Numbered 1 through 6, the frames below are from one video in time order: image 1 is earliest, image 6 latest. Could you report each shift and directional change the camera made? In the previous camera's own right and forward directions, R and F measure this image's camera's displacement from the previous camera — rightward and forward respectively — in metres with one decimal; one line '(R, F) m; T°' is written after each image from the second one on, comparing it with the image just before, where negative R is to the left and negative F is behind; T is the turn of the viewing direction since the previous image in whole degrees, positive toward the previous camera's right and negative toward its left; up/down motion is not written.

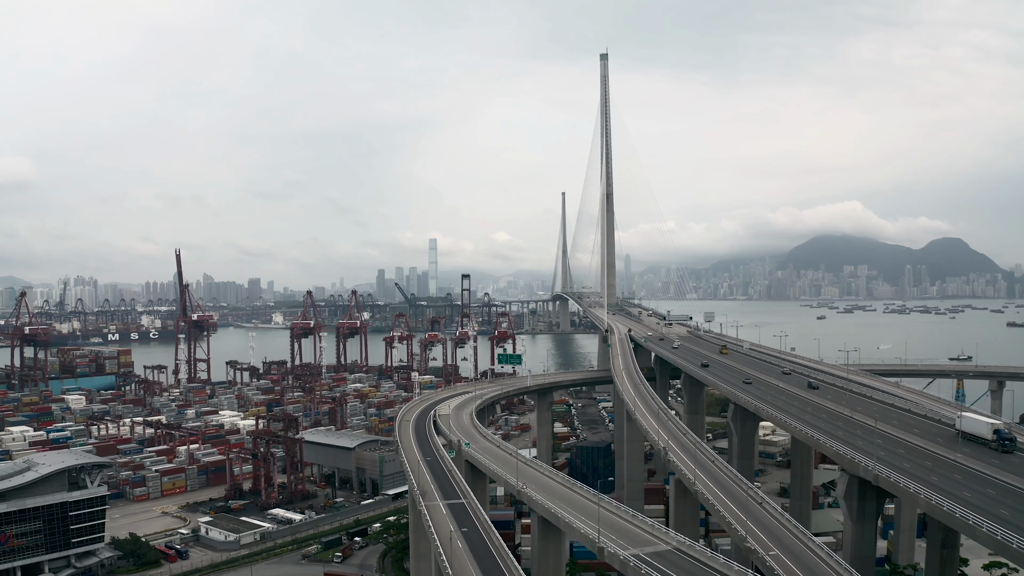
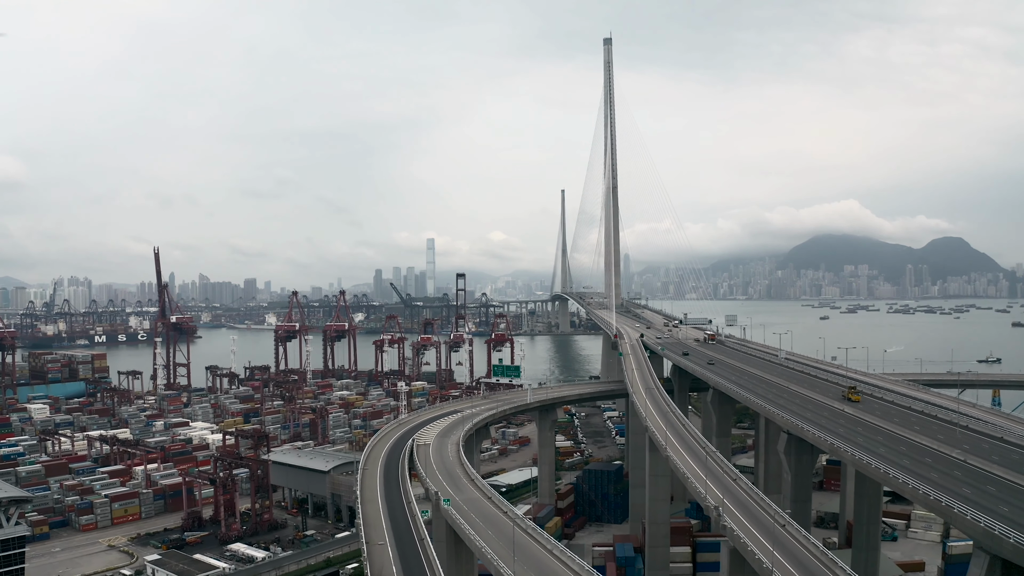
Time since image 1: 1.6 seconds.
(+0.1, +6.0) m; 0°
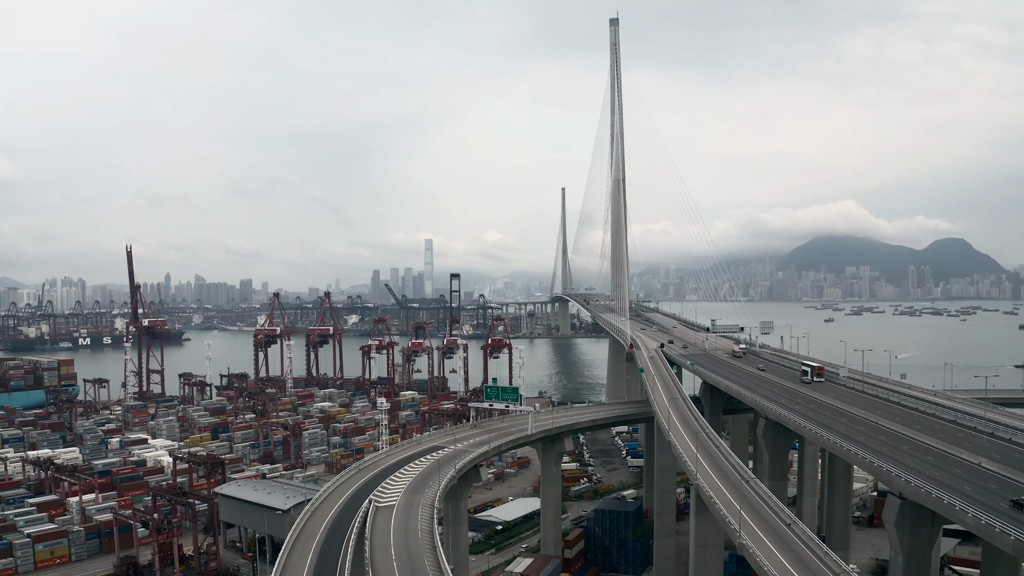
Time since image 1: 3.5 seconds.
(+0.1, +7.0) m; 0°
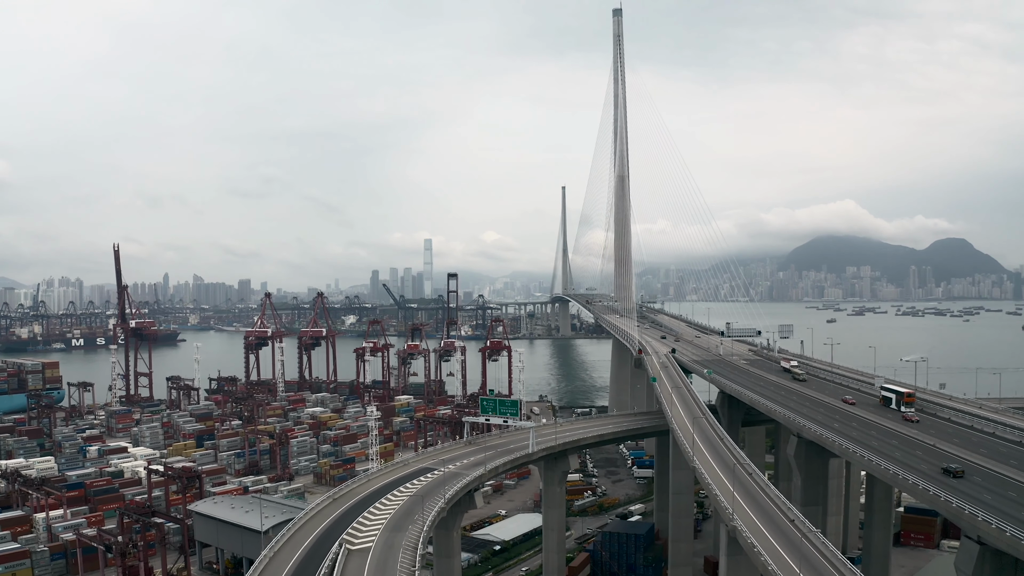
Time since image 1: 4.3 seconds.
(0.0, +2.9) m; 0°
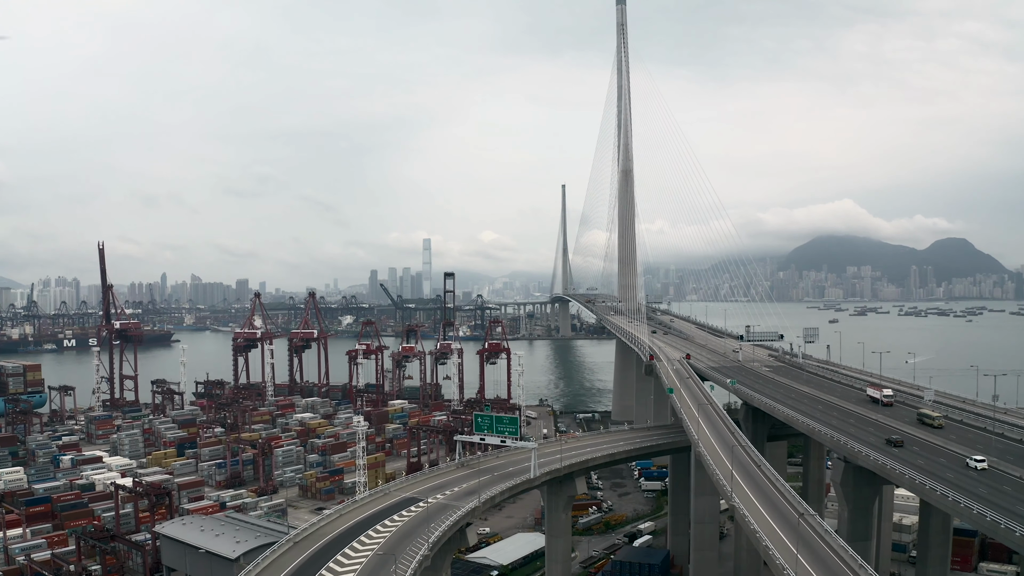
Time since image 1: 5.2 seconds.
(0.0, +3.2) m; 0°
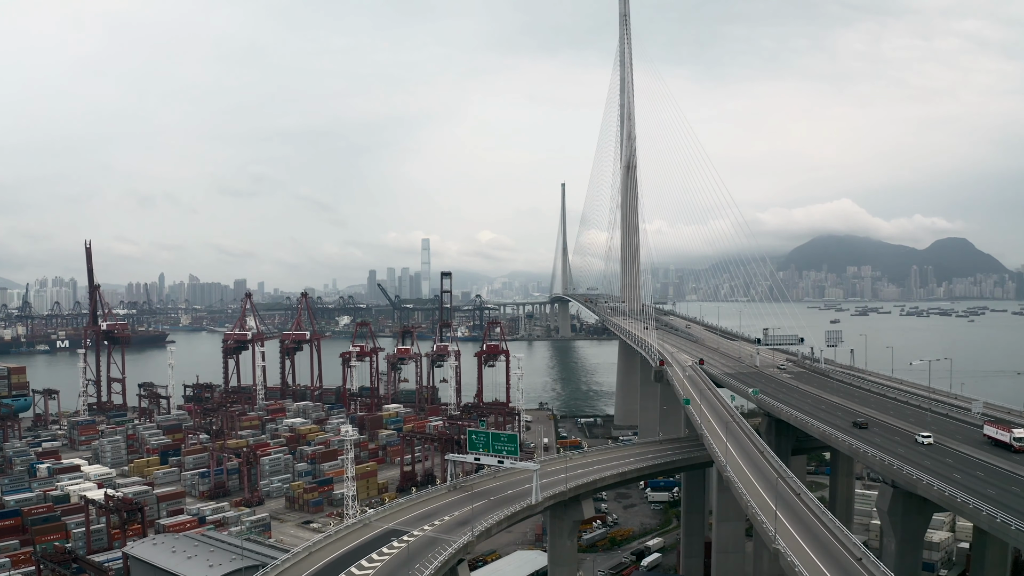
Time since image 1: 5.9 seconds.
(0.0, +2.5) m; 0°
